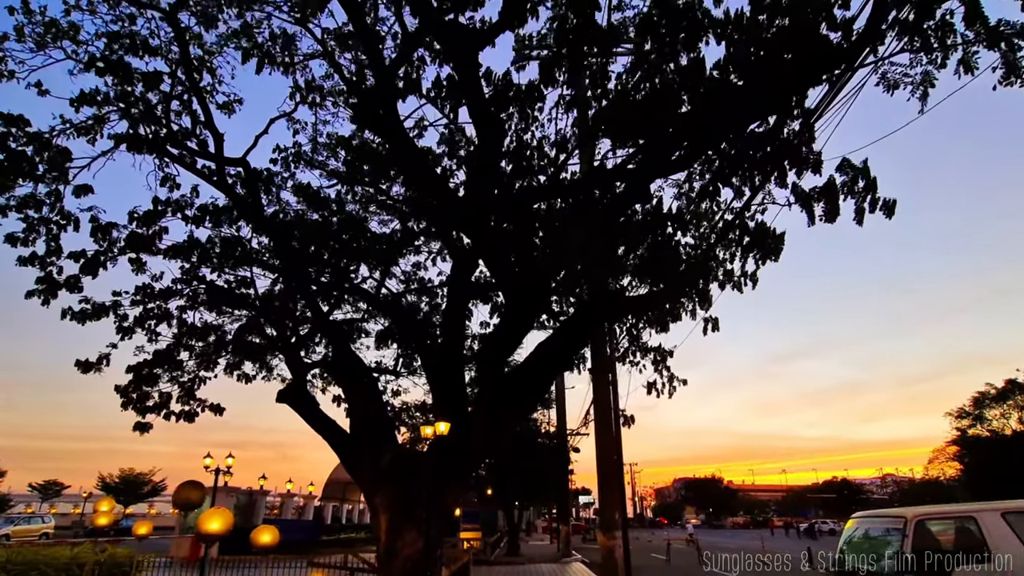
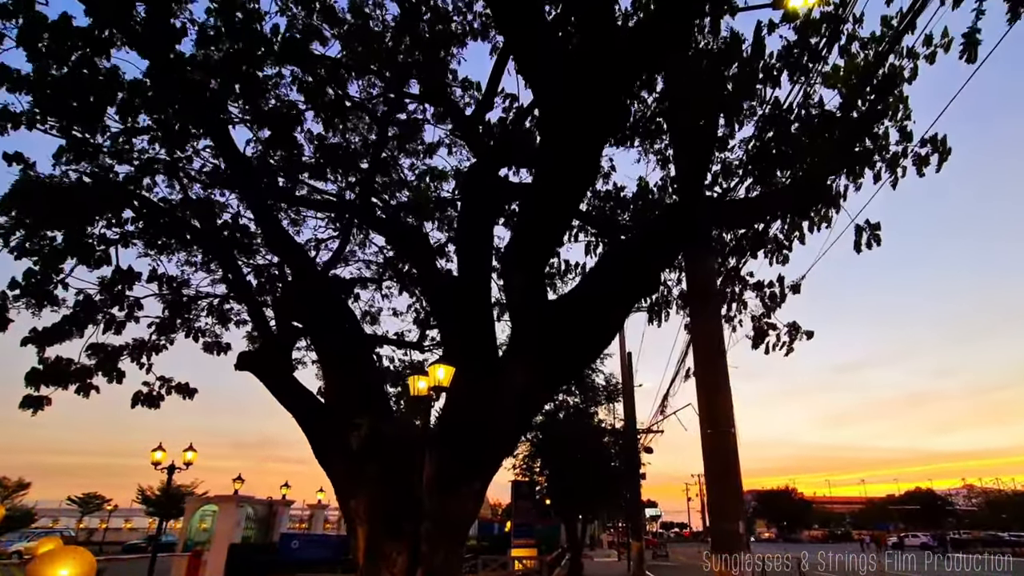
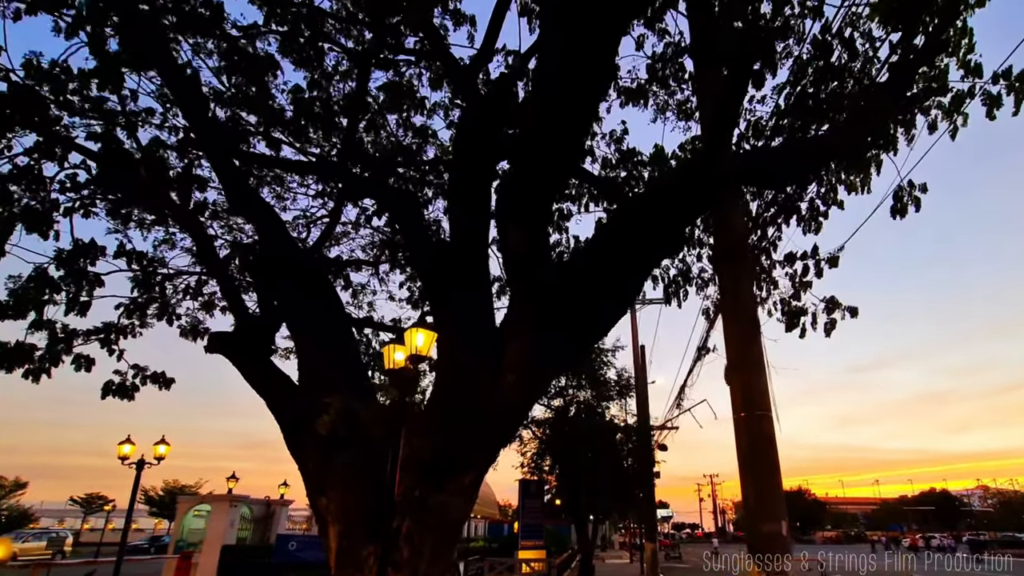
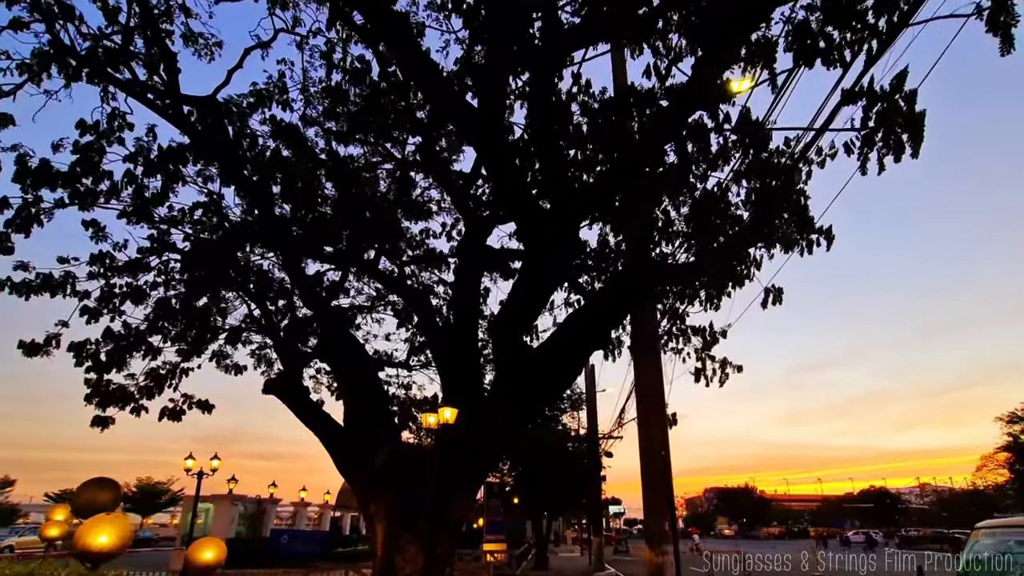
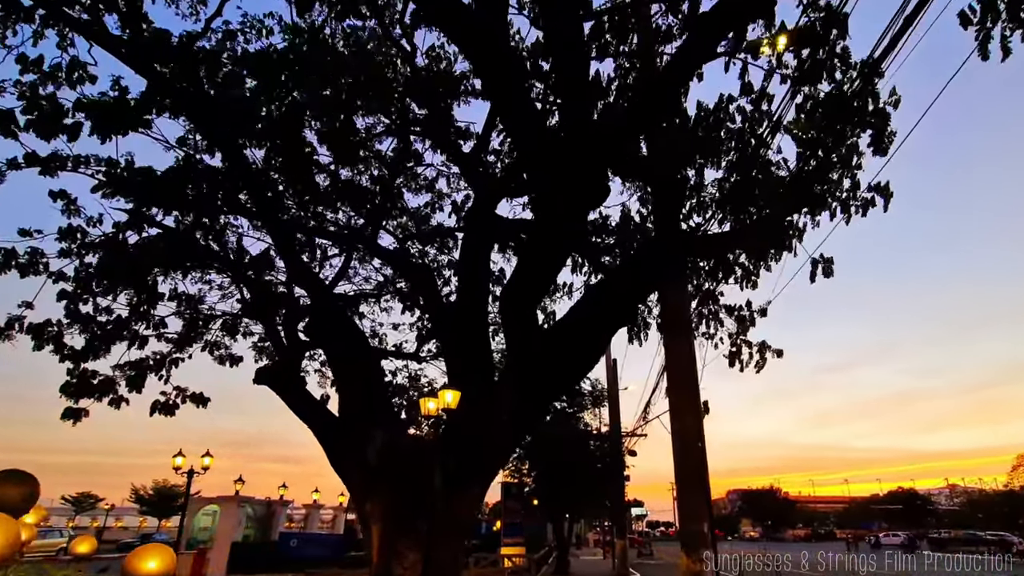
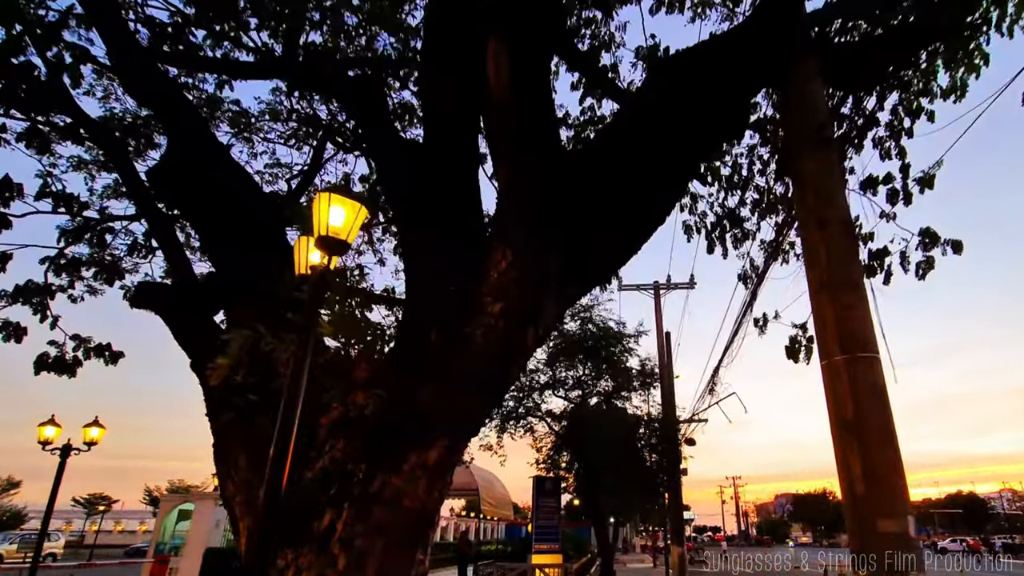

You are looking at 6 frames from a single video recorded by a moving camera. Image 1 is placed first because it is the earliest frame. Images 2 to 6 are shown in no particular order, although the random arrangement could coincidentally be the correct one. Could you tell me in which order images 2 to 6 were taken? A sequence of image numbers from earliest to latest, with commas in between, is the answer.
4, 5, 2, 3, 6
